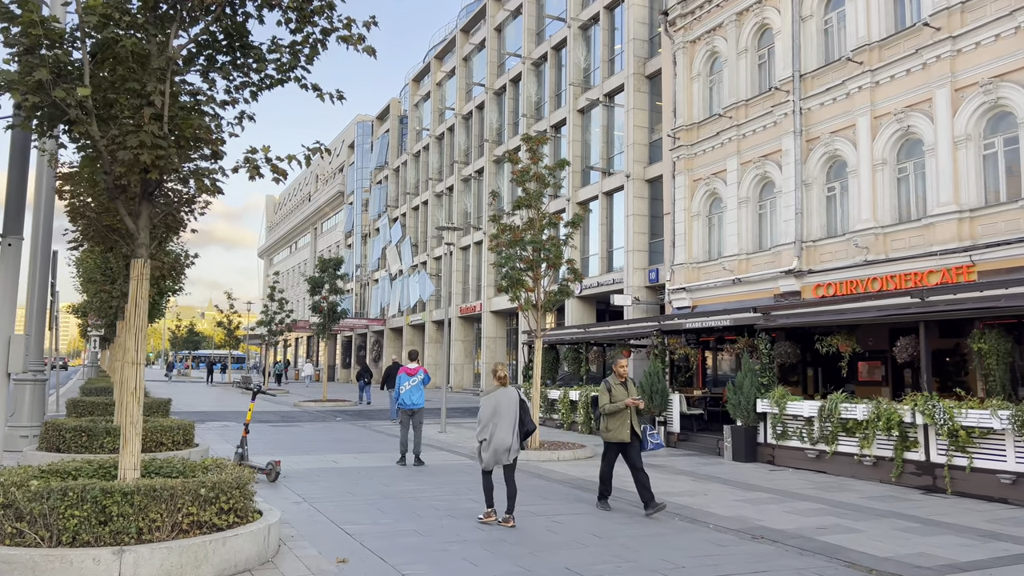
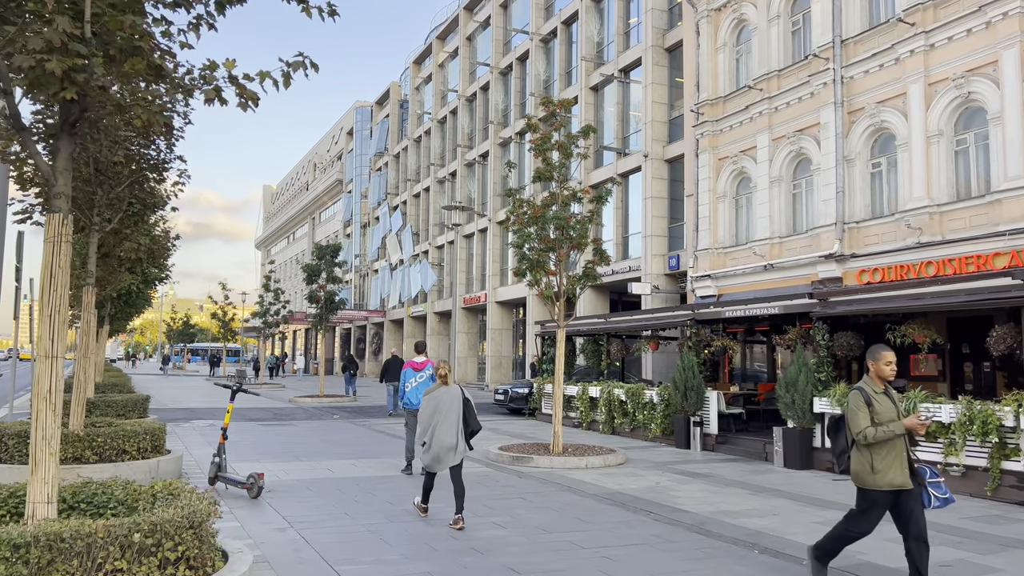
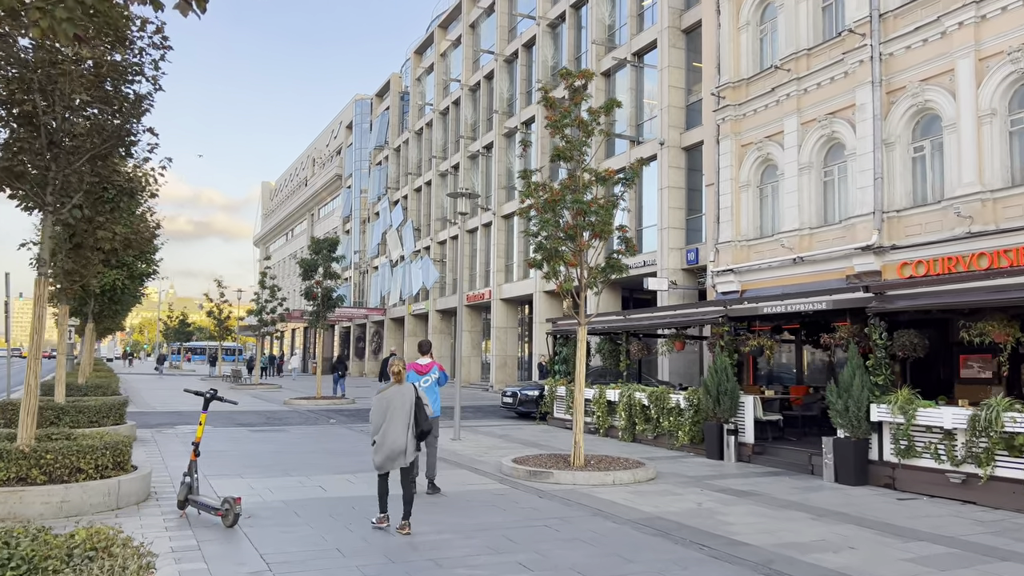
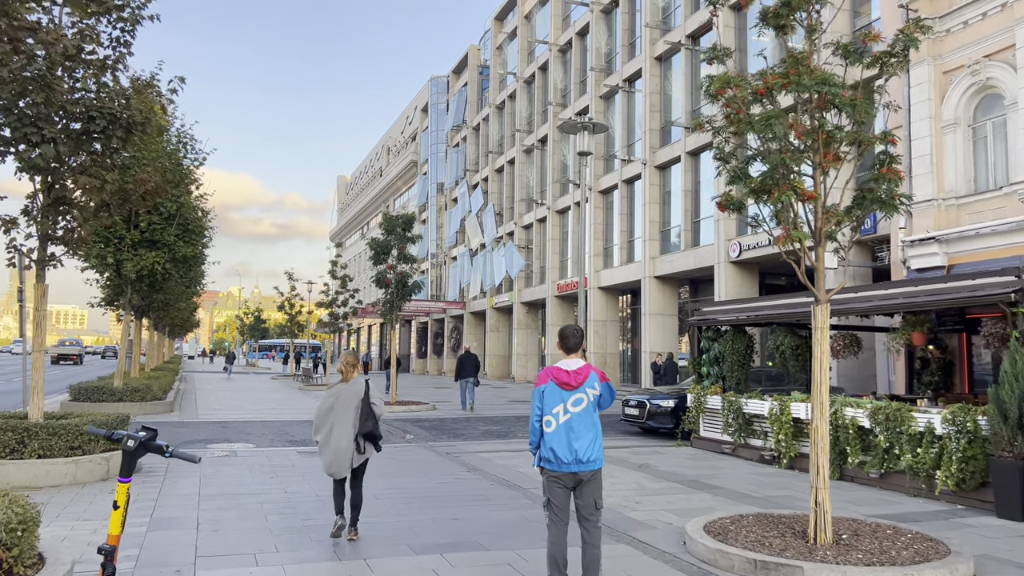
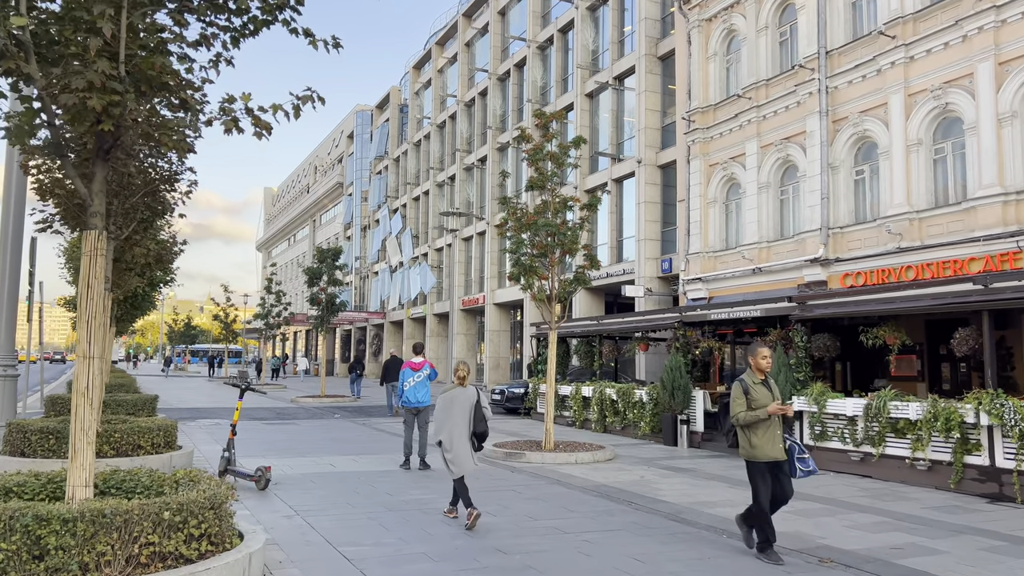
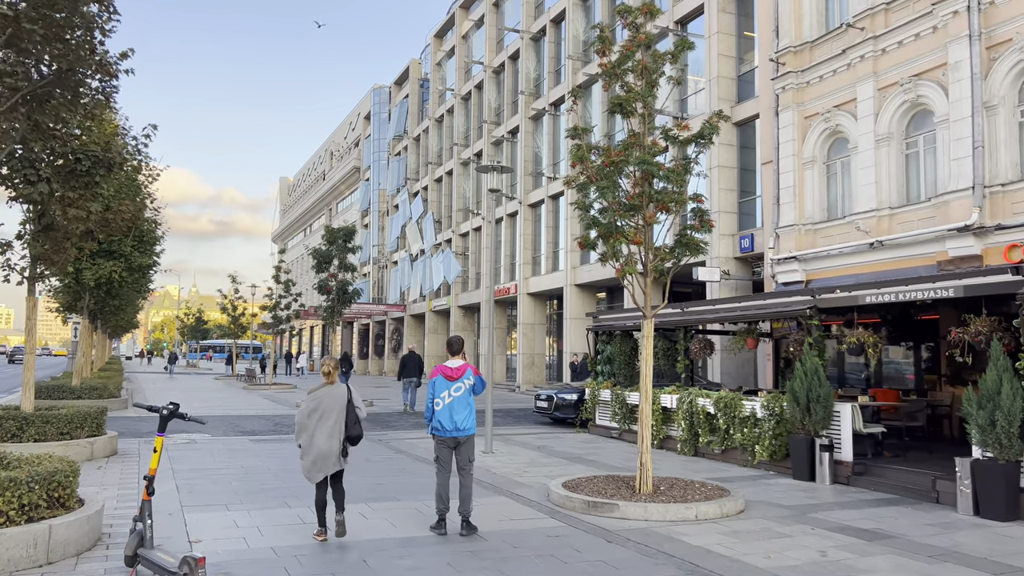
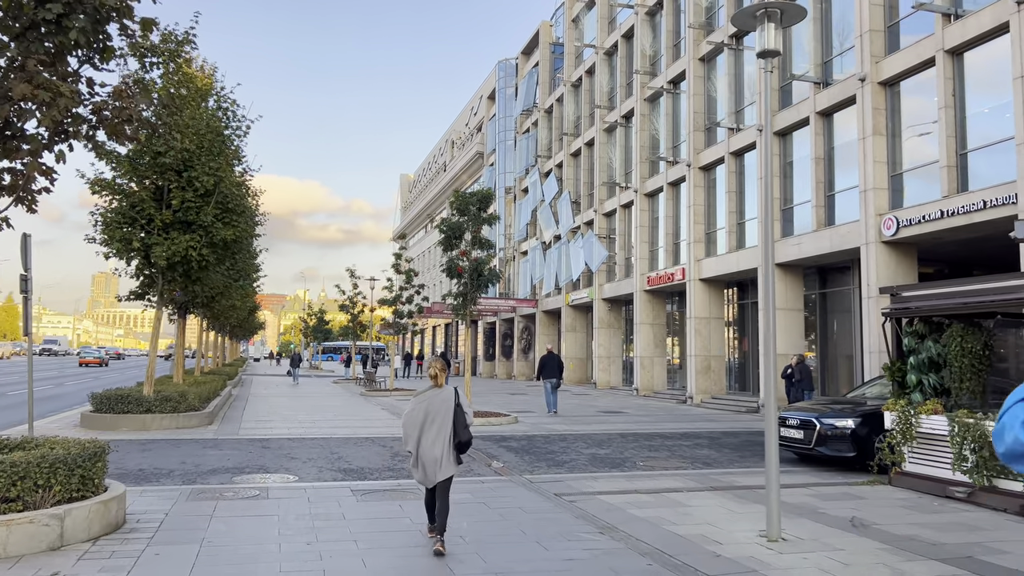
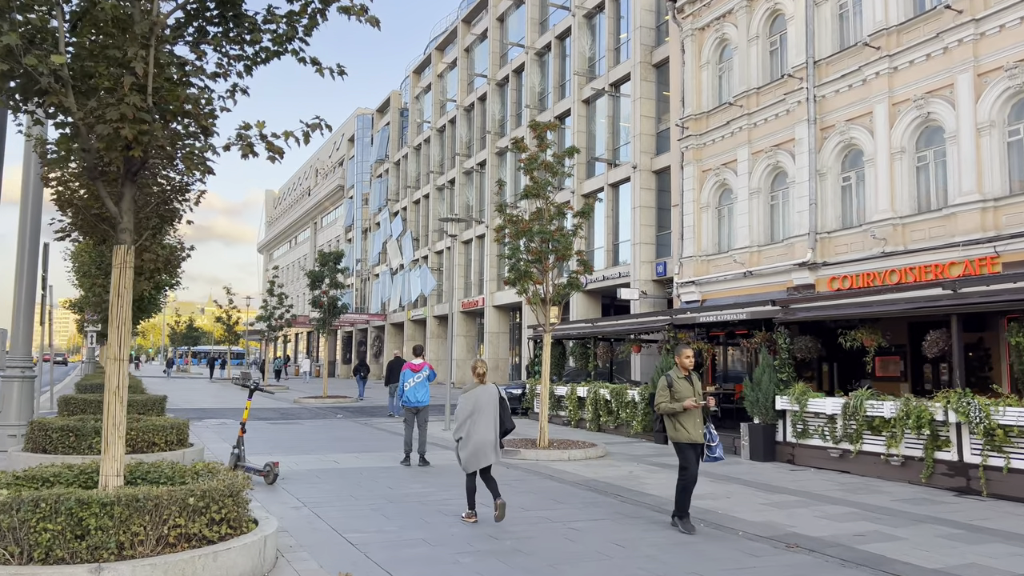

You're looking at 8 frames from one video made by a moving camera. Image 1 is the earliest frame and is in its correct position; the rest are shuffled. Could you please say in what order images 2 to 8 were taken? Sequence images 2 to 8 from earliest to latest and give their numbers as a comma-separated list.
8, 5, 2, 3, 6, 4, 7
